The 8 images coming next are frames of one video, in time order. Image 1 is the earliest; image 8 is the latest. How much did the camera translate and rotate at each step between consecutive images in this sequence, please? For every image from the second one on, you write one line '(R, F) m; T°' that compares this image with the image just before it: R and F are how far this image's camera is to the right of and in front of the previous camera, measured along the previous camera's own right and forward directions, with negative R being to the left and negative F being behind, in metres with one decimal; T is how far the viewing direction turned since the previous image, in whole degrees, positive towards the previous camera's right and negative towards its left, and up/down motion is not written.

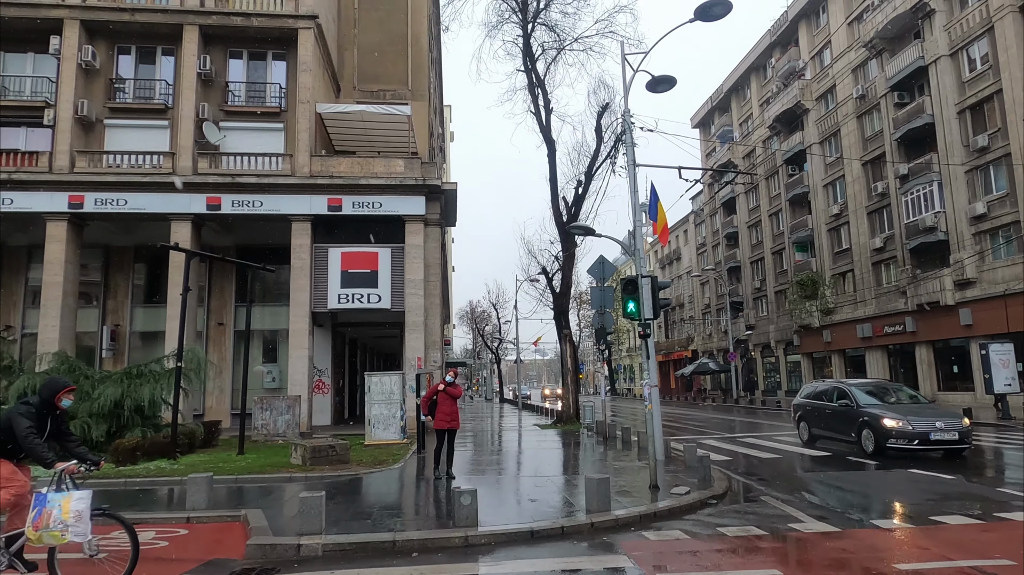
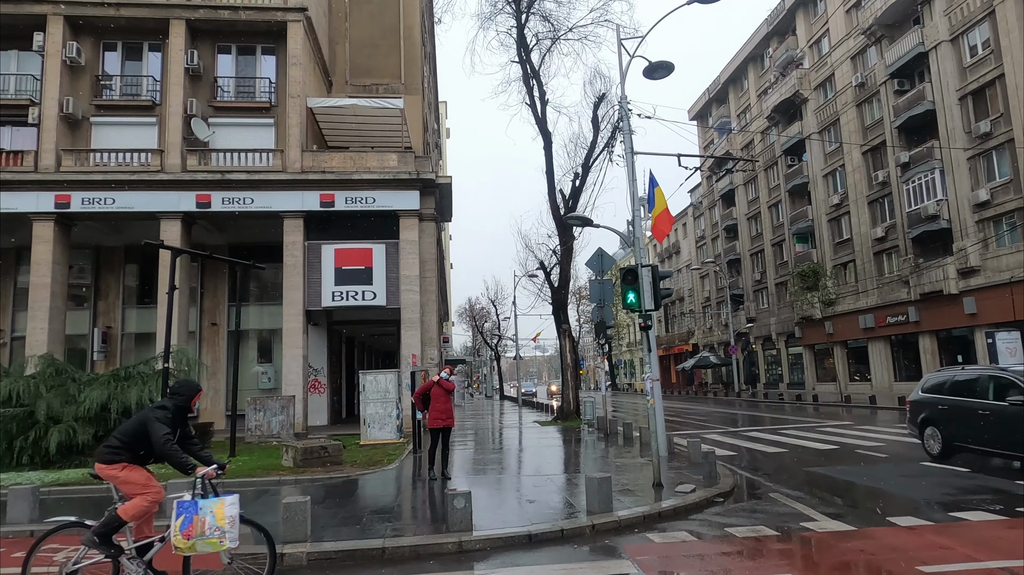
(+0.1, +0.4) m; 0°
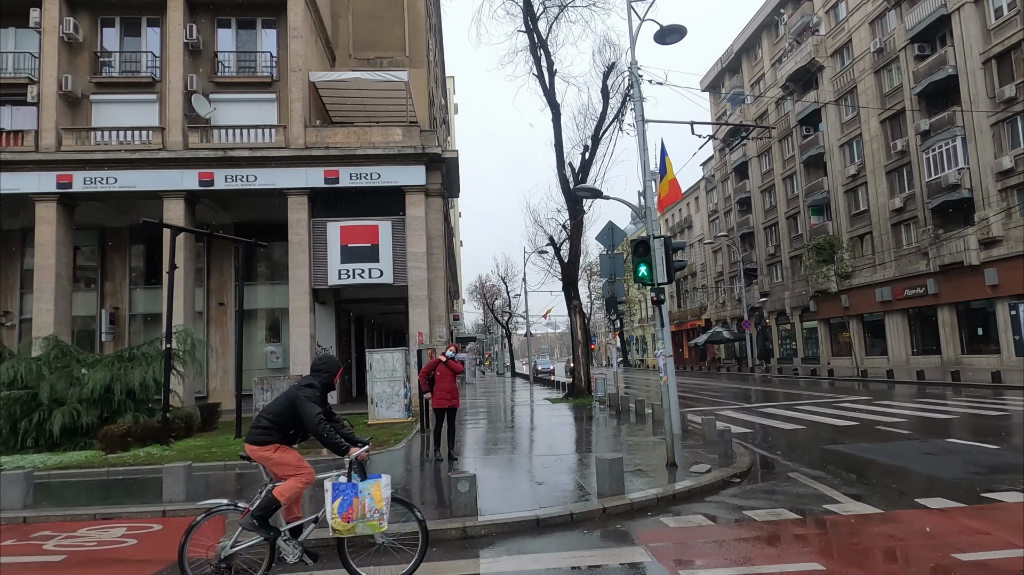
(+0.1, +0.4) m; -1°
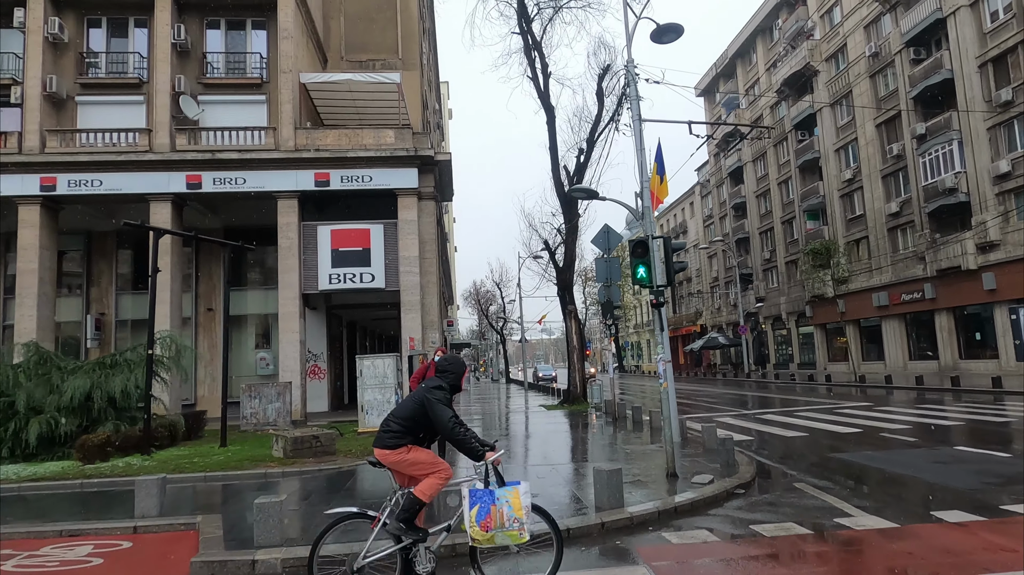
(0.0, +0.3) m; 0°
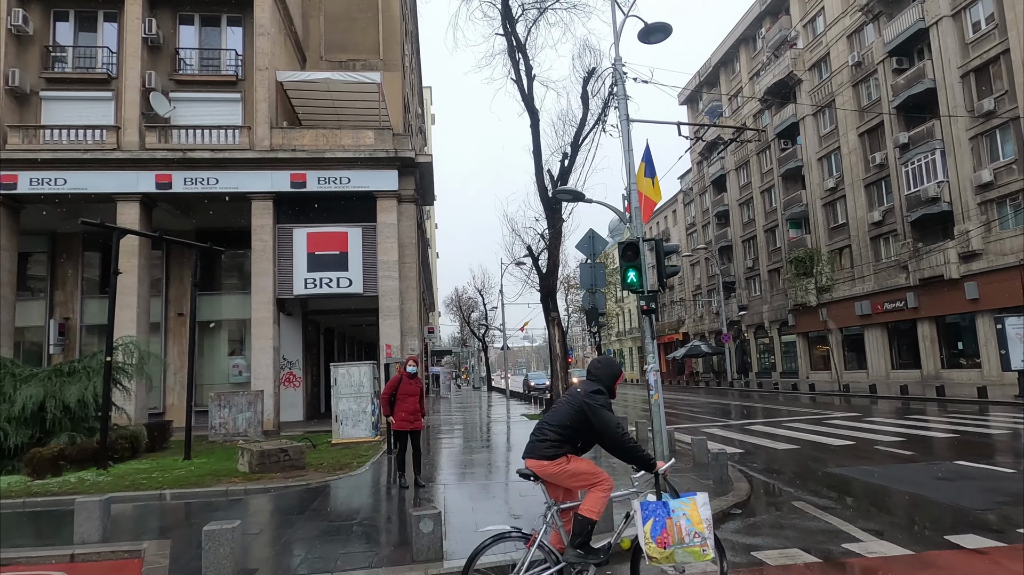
(0.0, +0.5) m; +2°
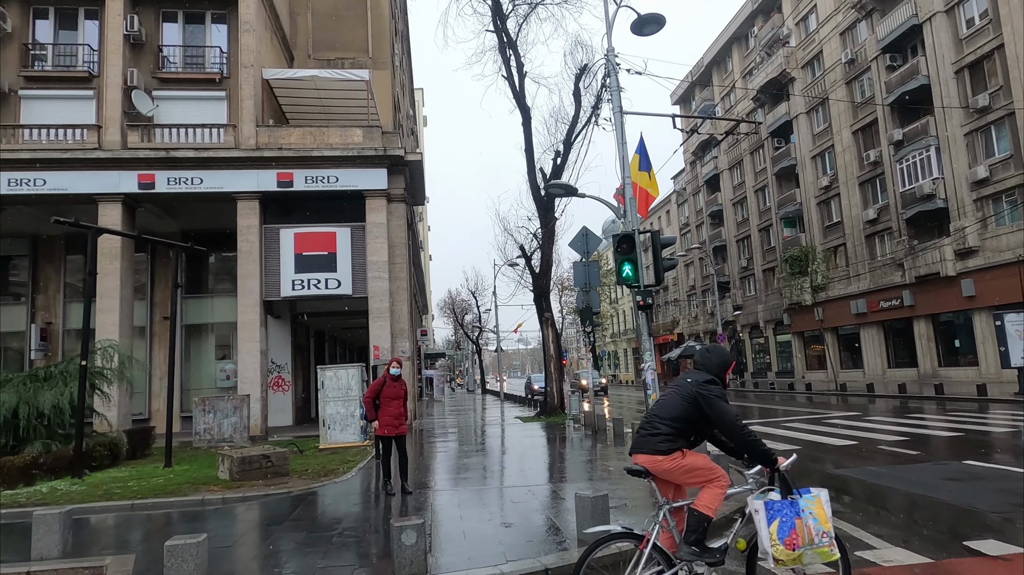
(0.0, +0.4) m; +1°
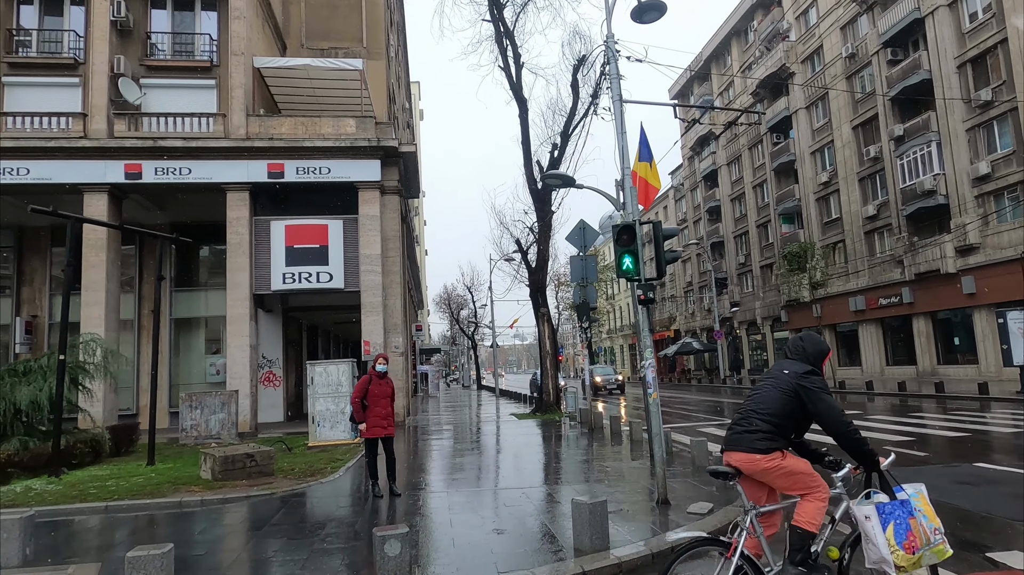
(0.0, +0.4) m; 0°
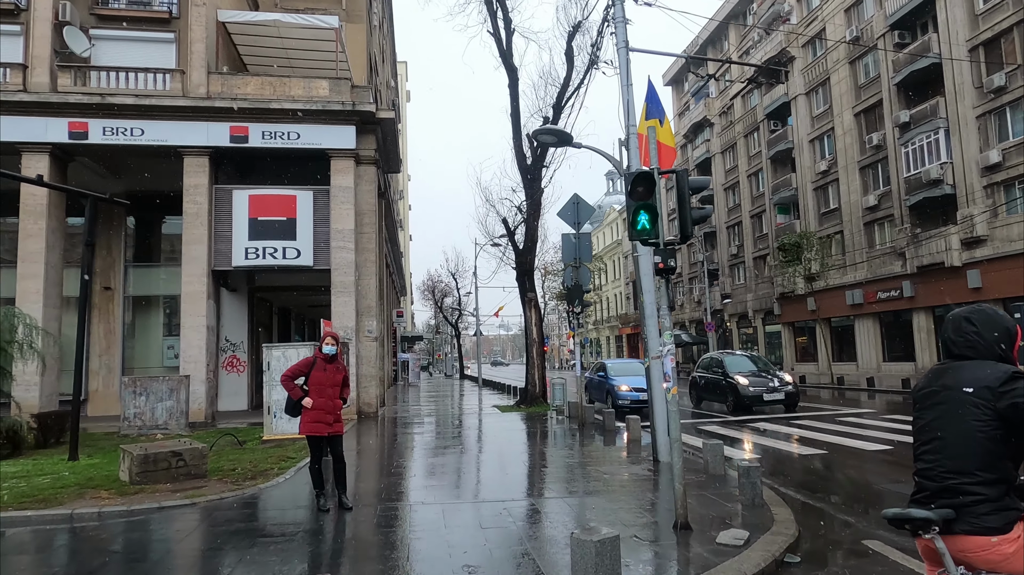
(0.0, +1.5) m; +1°
